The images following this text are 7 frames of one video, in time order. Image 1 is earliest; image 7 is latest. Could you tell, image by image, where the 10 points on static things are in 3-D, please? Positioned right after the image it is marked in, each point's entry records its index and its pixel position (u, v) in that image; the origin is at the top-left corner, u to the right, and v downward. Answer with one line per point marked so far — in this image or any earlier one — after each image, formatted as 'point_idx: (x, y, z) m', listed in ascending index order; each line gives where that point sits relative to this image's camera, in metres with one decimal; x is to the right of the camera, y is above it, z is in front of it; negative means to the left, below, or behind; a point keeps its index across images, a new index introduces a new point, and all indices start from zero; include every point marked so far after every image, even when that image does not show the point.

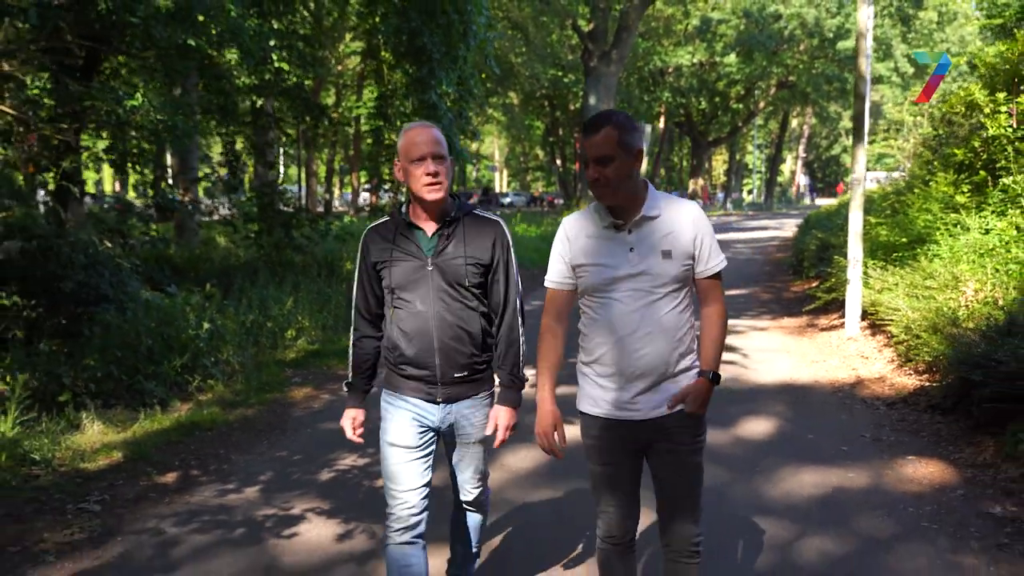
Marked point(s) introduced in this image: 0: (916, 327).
0: (+3.1, -0.3, +7.8) m
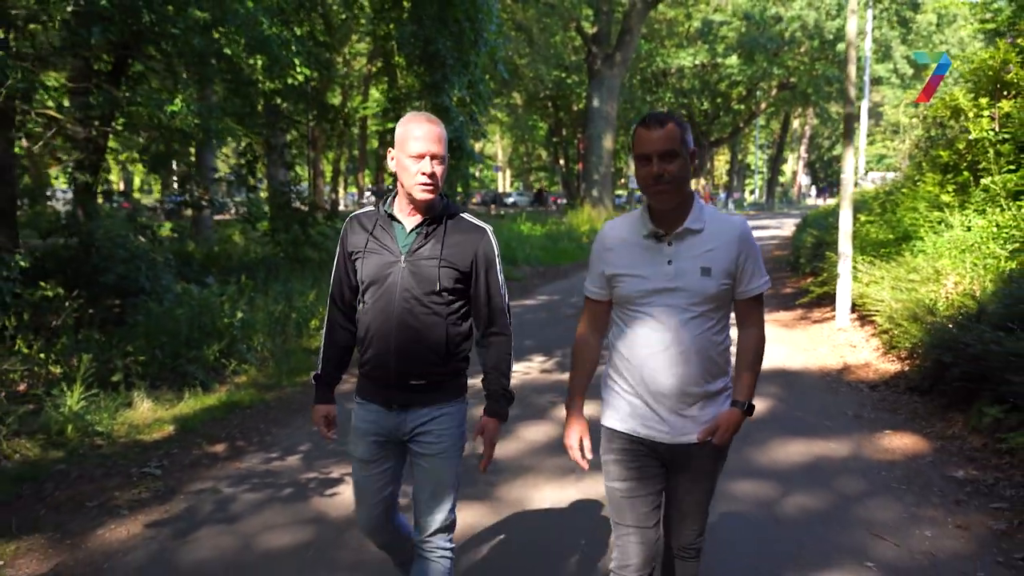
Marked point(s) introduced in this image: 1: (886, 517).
0: (+3.2, -0.2, +8.5) m
1: (+1.8, -1.1, +4.9) m
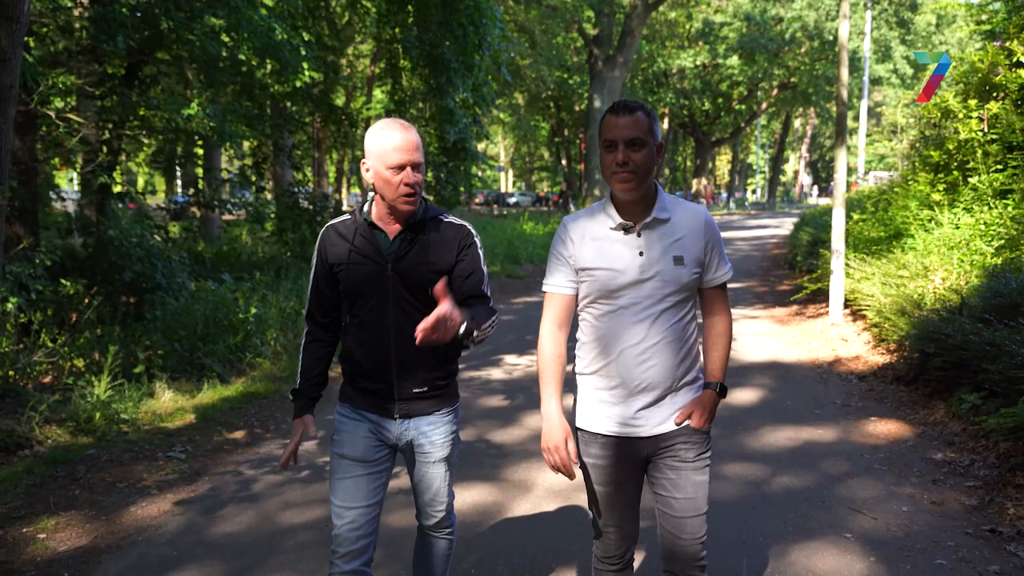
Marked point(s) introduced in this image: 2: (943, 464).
0: (+3.2, -0.2, +8.8) m
1: (+1.8, -1.1, +5.2) m
2: (+2.4, -1.0, +5.7) m
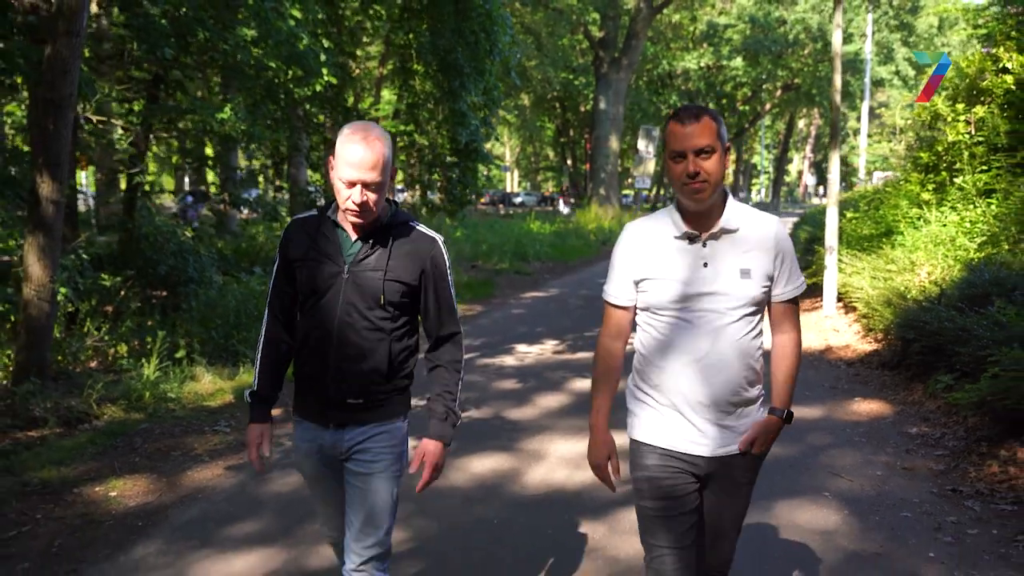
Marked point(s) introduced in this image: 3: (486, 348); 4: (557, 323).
0: (+3.3, -0.1, +9.4) m
1: (+1.9, -1.0, +5.8) m
2: (+2.5, -0.9, +6.3) m
3: (-0.3, -0.6, +10.3) m
4: (+0.5, -0.4, +12.1) m
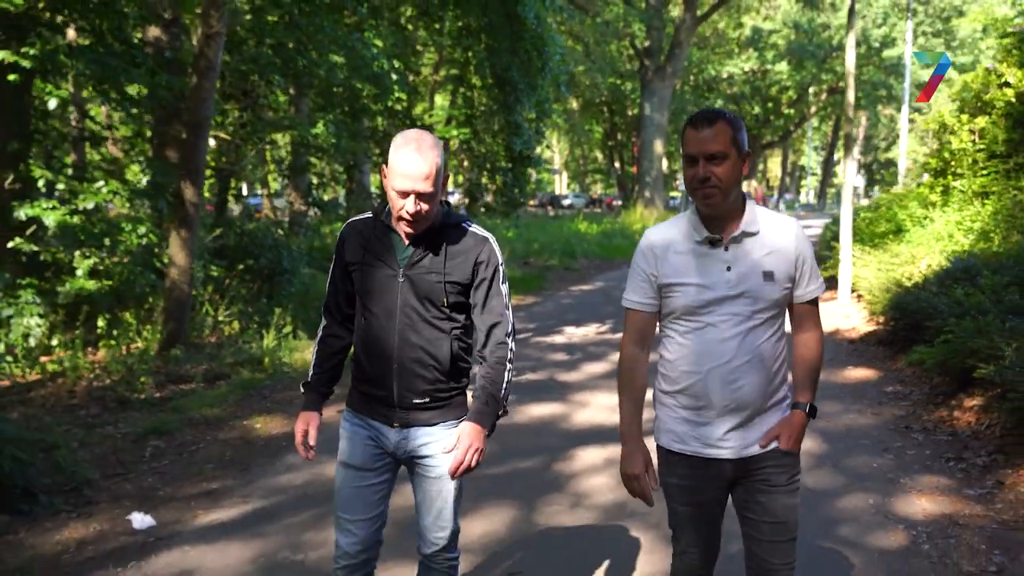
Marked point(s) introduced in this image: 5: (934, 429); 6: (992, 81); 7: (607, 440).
0: (+3.8, 0.0, +10.8) m
1: (+2.3, -0.9, +7.3) m
2: (+2.9, -0.8, +7.8) m
3: (+0.3, -0.5, +11.9) m
4: (+1.2, -0.3, +13.7) m
5: (+2.7, -0.9, +6.6) m
6: (+6.0, +2.6, +12.9) m
7: (+0.6, -1.0, +6.7) m
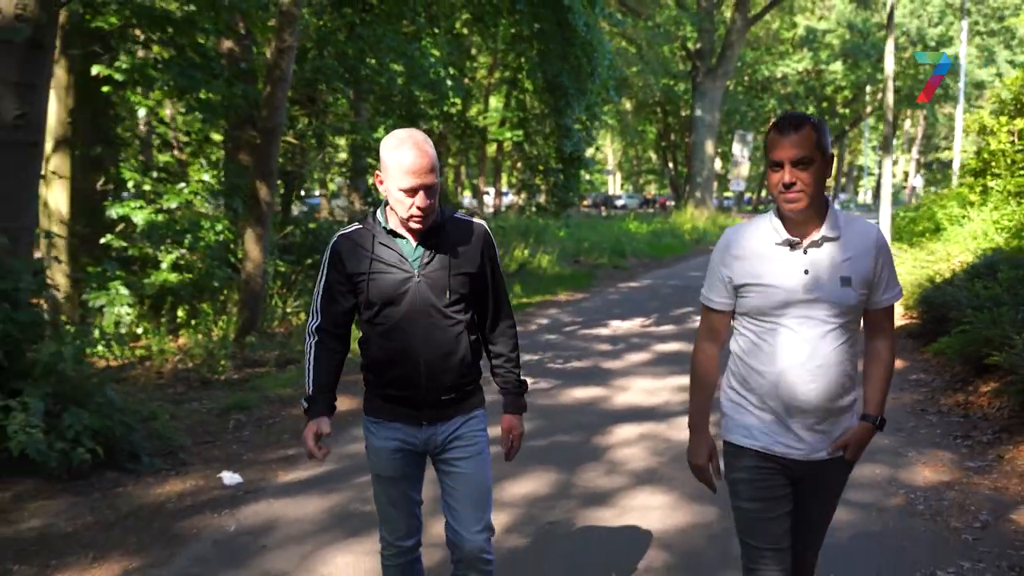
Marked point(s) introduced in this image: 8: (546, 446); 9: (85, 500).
0: (+4.4, 0.0, +11.3) m
1: (+2.6, -0.8, +7.8) m
2: (+3.2, -0.7, +8.3) m
3: (+0.9, -0.4, +12.5) m
4: (+1.9, -0.3, +14.3) m
5: (+3.0, -0.9, +7.1) m
6: (+6.6, +2.6, +13.2) m
7: (+0.9, -0.9, +7.3) m
8: (+0.2, -1.0, +6.6) m
9: (-2.2, -1.1, +5.4) m
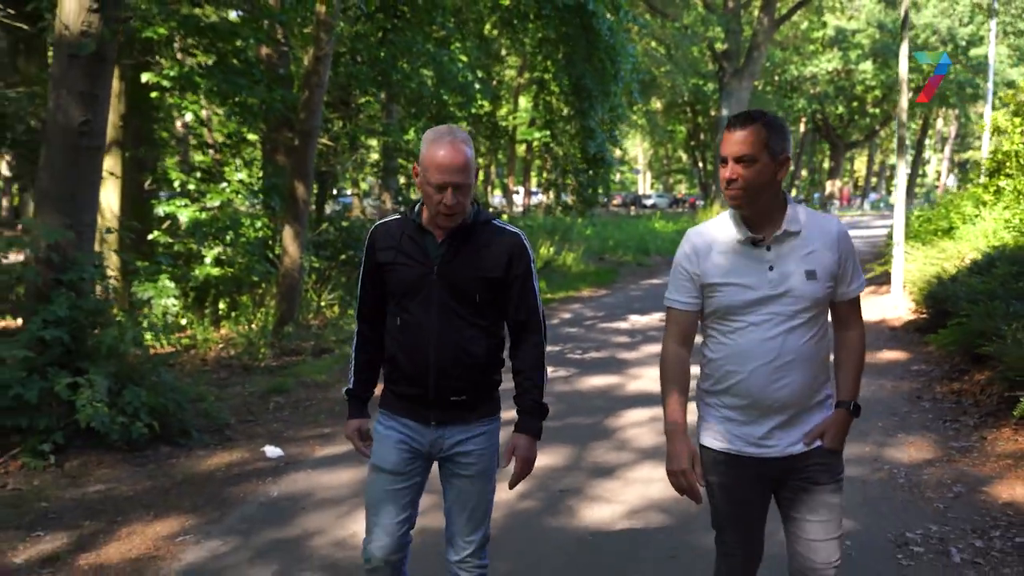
0: (+4.6, +0.1, +11.7) m
1: (+2.8, -0.8, +8.3) m
2: (+3.4, -0.7, +8.7) m
3: (+1.2, -0.4, +13.0) m
4: (+2.2, -0.2, +14.7) m
5: (+3.2, -0.8, +7.6) m
6: (+7.0, +2.7, +13.5) m
7: (+1.1, -0.9, +7.8) m
8: (+0.3, -1.0, +7.1) m
9: (-2.1, -1.0, +6.0) m
